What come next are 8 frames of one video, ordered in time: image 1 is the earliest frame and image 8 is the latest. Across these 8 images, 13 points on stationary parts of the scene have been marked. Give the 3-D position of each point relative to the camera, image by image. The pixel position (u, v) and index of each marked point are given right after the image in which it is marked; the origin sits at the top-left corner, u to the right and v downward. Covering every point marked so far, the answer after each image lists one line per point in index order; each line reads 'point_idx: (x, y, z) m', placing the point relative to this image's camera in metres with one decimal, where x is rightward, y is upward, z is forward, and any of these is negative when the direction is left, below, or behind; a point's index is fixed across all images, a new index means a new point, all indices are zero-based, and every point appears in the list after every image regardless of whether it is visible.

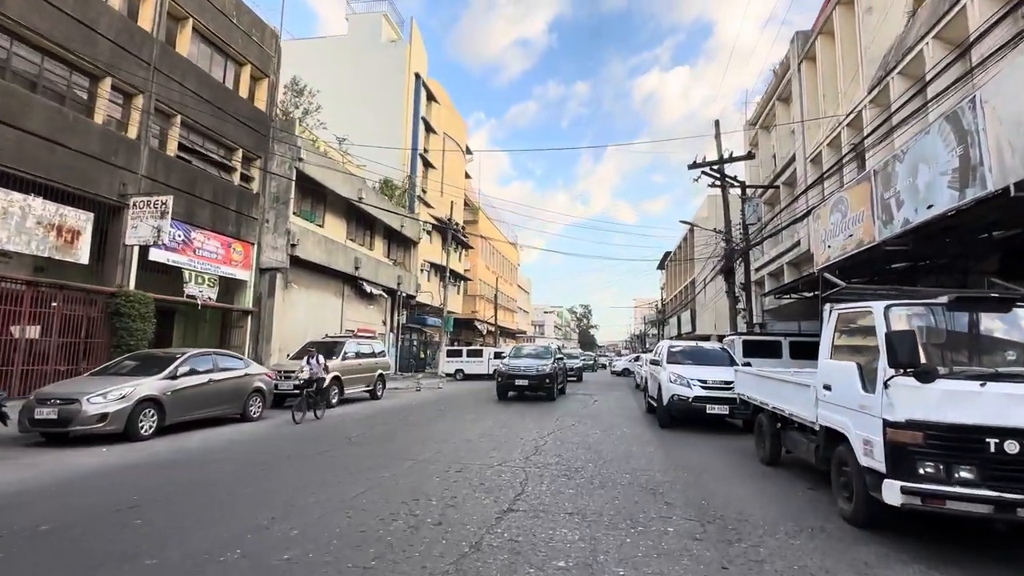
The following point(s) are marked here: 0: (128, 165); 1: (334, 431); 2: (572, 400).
0: (-10.9, +3.5, +14.9) m
1: (-3.5, -2.8, +10.2) m
2: (+1.9, -3.6, +16.2) m
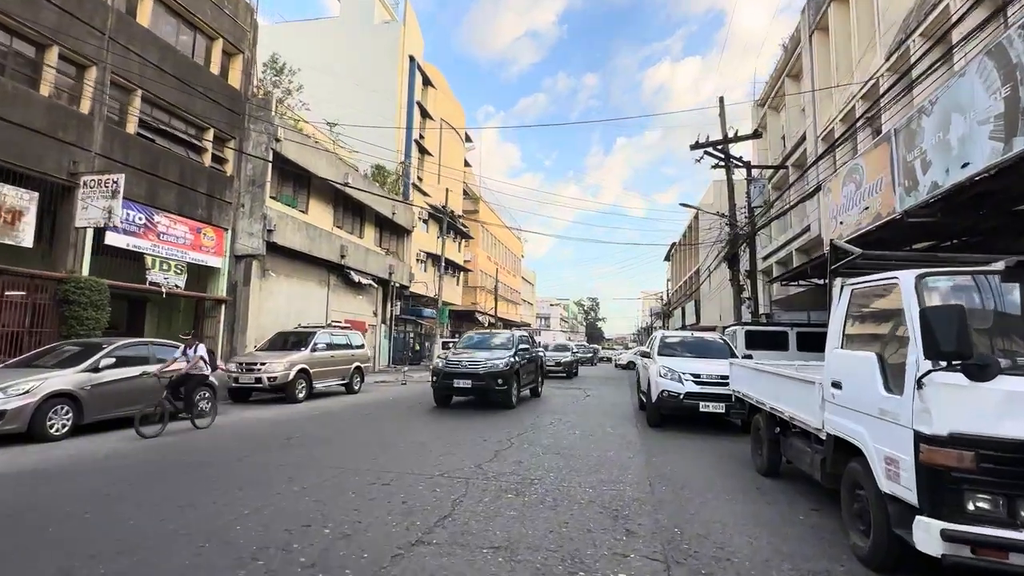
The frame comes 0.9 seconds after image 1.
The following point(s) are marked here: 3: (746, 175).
0: (-11.4, +3.9, +13.8) m
1: (-4.1, -2.5, +9.1) m
2: (+1.4, -3.2, +15.0) m
3: (+8.8, +4.3, +19.7) m
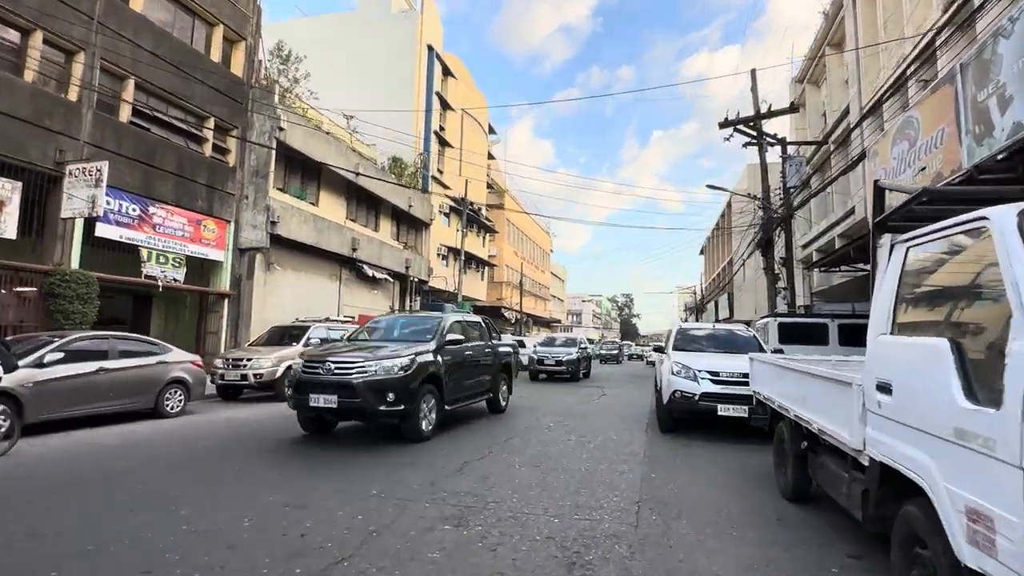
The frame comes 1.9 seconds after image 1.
0: (-11.4, +4.0, +13.4) m
1: (-4.3, -2.3, +8.2) m
2: (+1.5, -2.9, +13.7) m
3: (+9.2, +4.7, +17.9) m
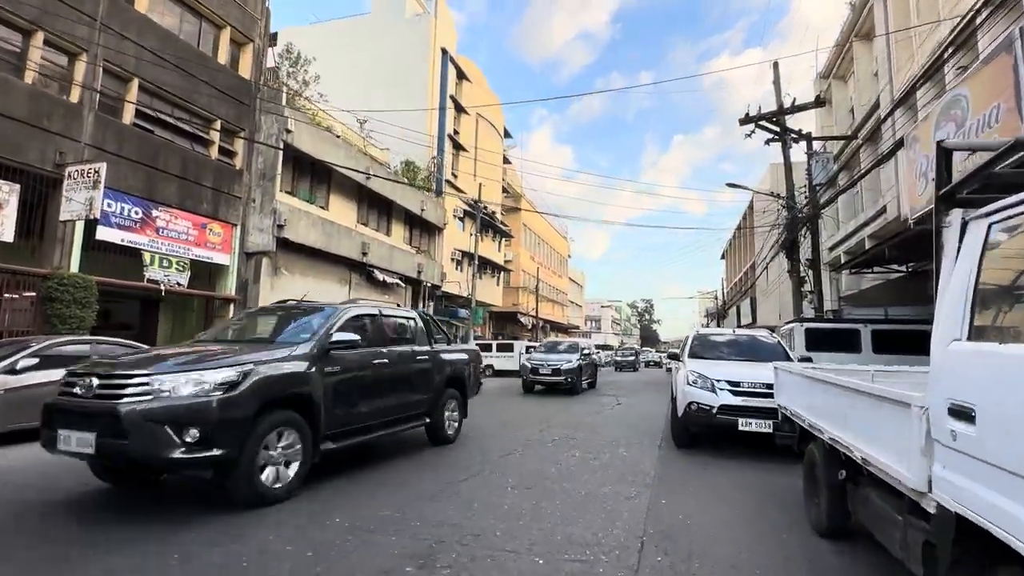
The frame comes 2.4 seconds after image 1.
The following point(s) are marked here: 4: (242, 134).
0: (-11.2, +3.9, +13.2) m
1: (-4.3, -2.3, +7.6) m
2: (+1.7, -3.0, +13.0) m
3: (+9.6, +4.5, +16.9) m
4: (-9.4, +5.4, +18.3) m
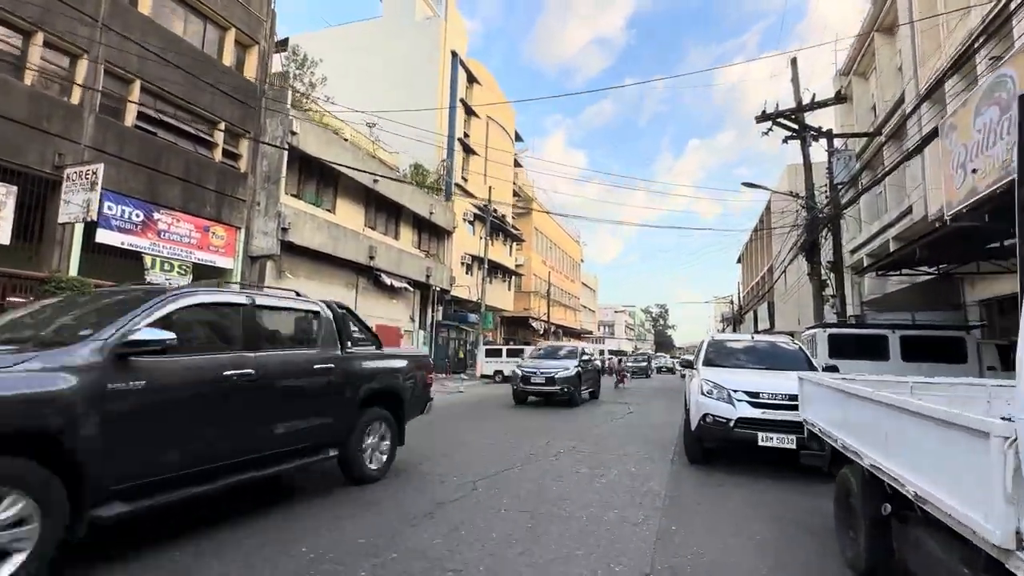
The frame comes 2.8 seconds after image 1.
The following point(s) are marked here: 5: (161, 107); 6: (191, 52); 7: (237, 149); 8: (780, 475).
0: (-11.0, +3.8, +13.0) m
1: (-4.3, -2.3, +7.2) m
2: (+1.9, -3.1, +12.4) m
3: (+9.8, +4.4, +16.2) m
4: (-9.2, +5.3, +18.1) m
5: (-10.4, +5.4, +15.5) m
6: (-9.9, +7.3, +16.2) m
7: (-9.4, +4.8, +18.0) m
8: (+3.4, -2.4, +6.7) m
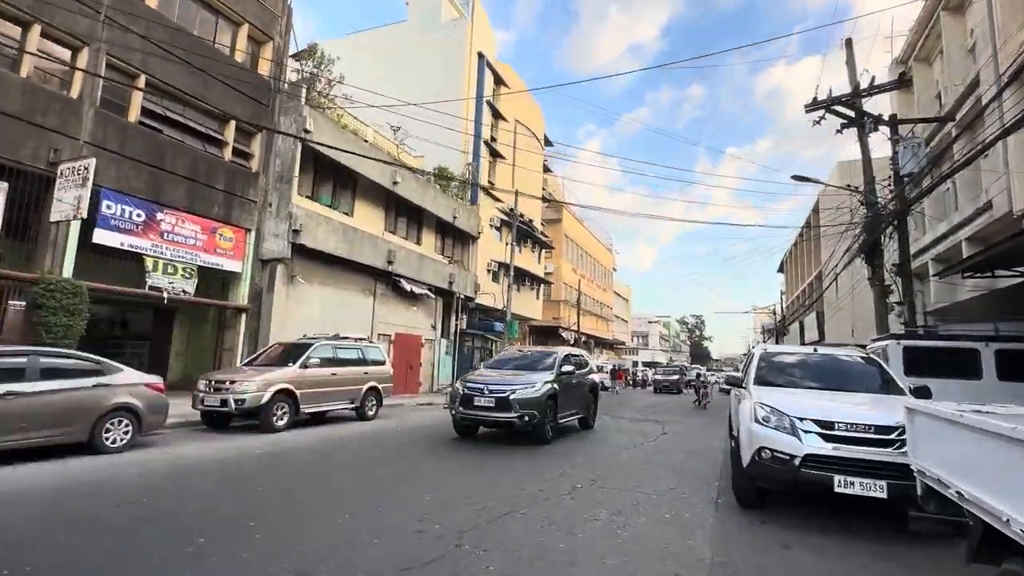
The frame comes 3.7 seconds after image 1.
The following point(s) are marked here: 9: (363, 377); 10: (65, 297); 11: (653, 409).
0: (-10.6, +3.8, +12.4) m
1: (-4.2, -2.3, +6.1) m
2: (+2.2, -3.1, +10.9) m
3: (+10.4, +4.2, +14.4) m
4: (-8.4, +5.1, +17.4) m
5: (-9.8, +5.3, +14.9) m
6: (-9.3, +7.2, +15.6) m
7: (-8.7, +4.6, +17.3) m
8: (+3.4, -2.3, +5.1) m
9: (-3.8, -2.3, +13.4) m
10: (-10.1, -0.2, +11.8) m
11: (+5.3, -4.6, +19.8) m
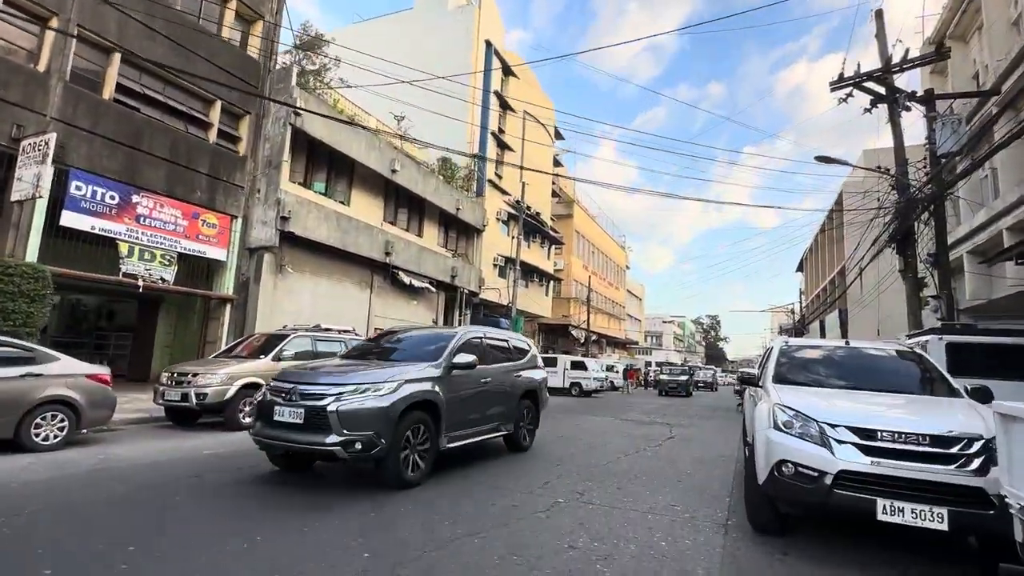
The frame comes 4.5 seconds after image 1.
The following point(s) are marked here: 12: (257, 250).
0: (-10.7, +4.1, +11.6) m
1: (-4.6, -2.0, +5.2) m
2: (+2.0, -2.9, +9.8) m
3: (+10.3, +4.4, +13.0) m
4: (-8.4, +5.4, +16.6) m
5: (-9.9, +5.6, +14.1) m
6: (-9.3, +7.5, +14.8) m
7: (-8.7, +5.0, +16.5) m
8: (+3.0, -2.1, +3.9) m
9: (-4.0, -2.0, +12.4) m
10: (-10.2, +0.1, +11.1) m
11: (+5.3, -4.4, +18.6) m
12: (-8.0, +1.2, +16.4) m
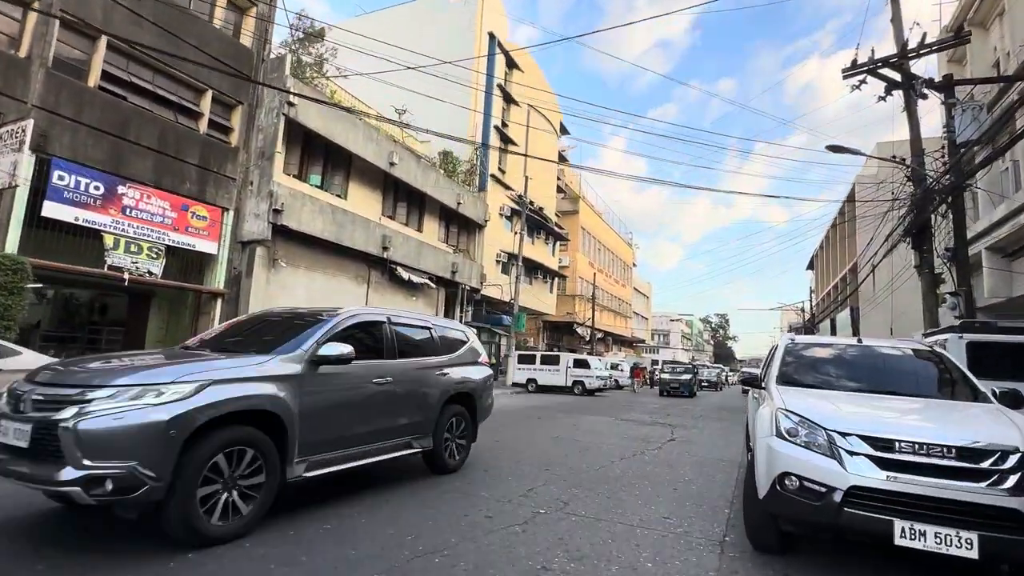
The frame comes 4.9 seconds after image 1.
0: (-10.8, +4.3, +11.3) m
1: (-4.8, -1.9, +4.8) m
2: (+1.8, -2.8, +9.3) m
3: (+10.2, +4.5, +12.4) m
4: (-8.4, +5.6, +16.2) m
5: (-9.9, +5.8, +13.8) m
6: (-9.4, +7.7, +14.4) m
7: (-8.7, +5.1, +16.1) m
8: (+2.8, -2.1, +3.4) m
9: (-4.1, -1.9, +12.0) m
10: (-10.4, +0.3, +10.7) m
11: (+5.3, -4.2, +18.1) m
12: (-8.0, +1.4, +16.1) m
